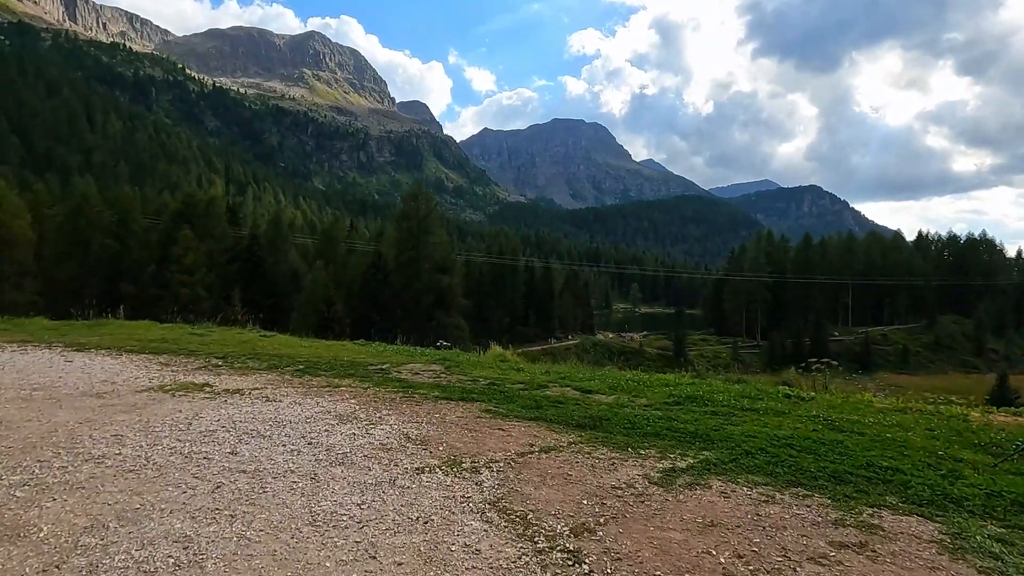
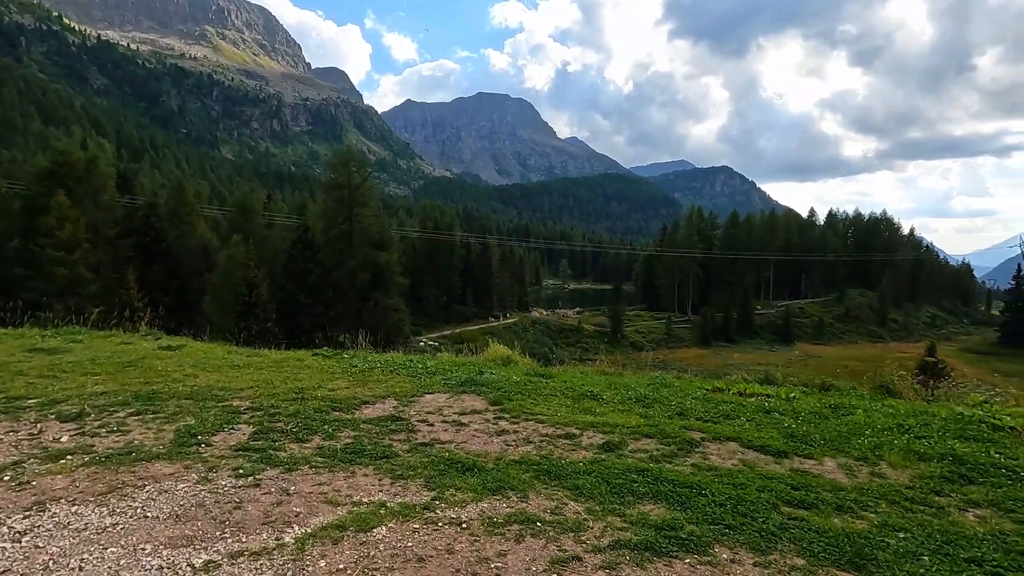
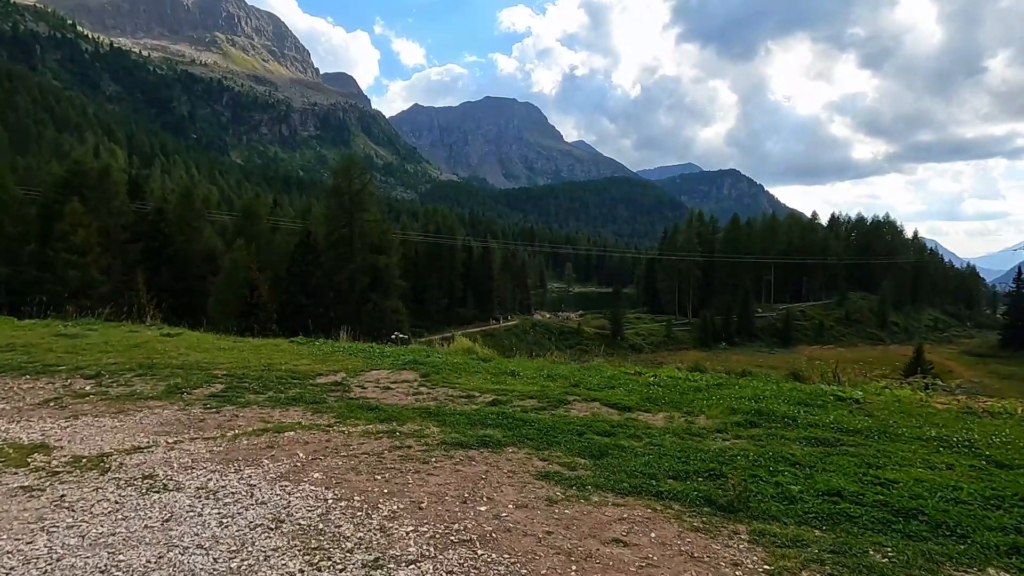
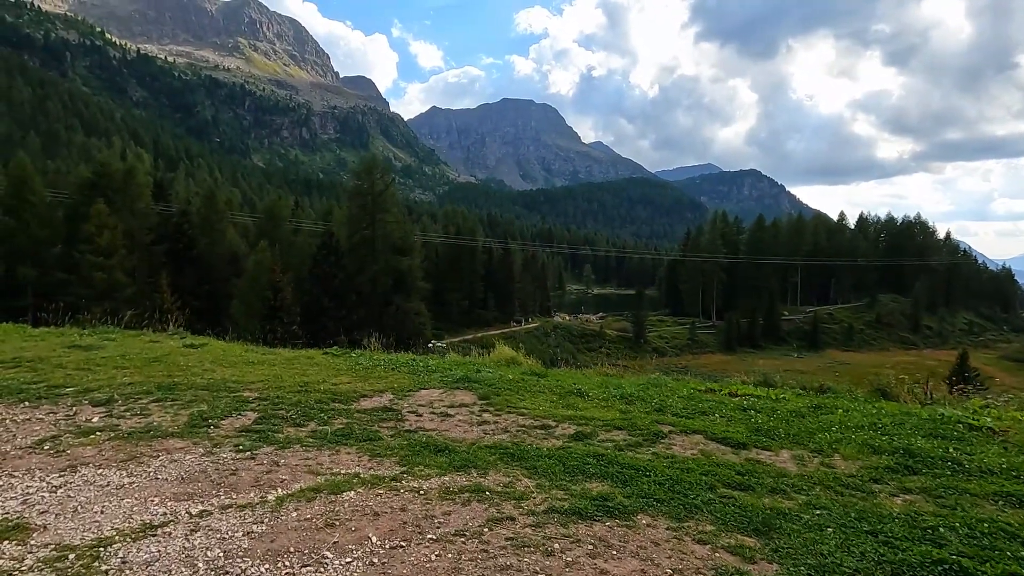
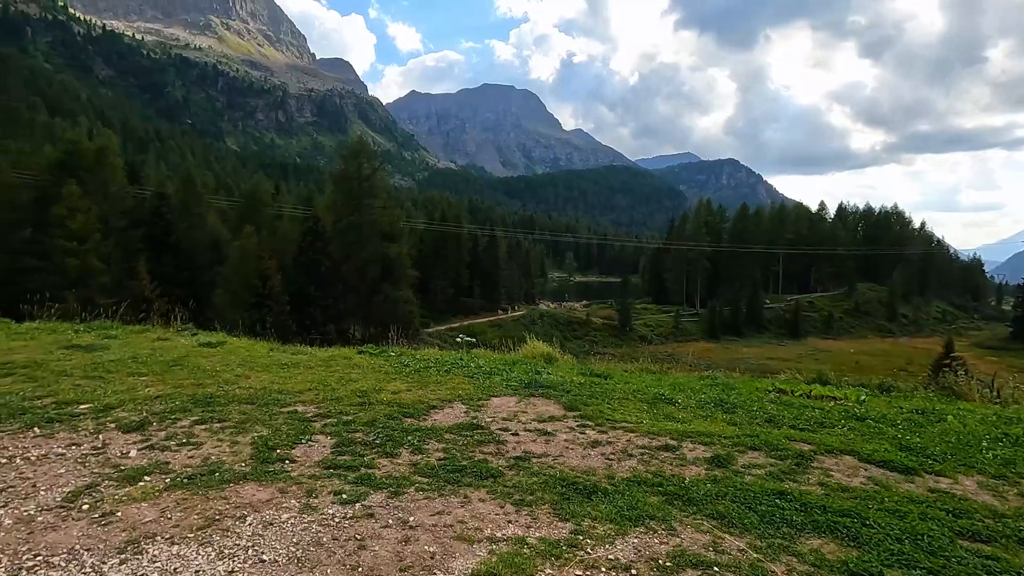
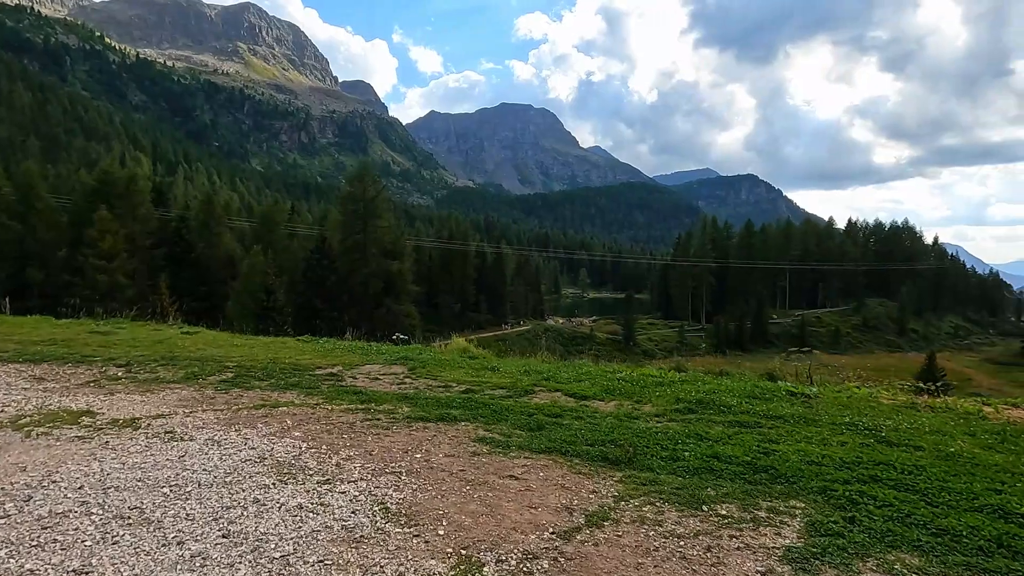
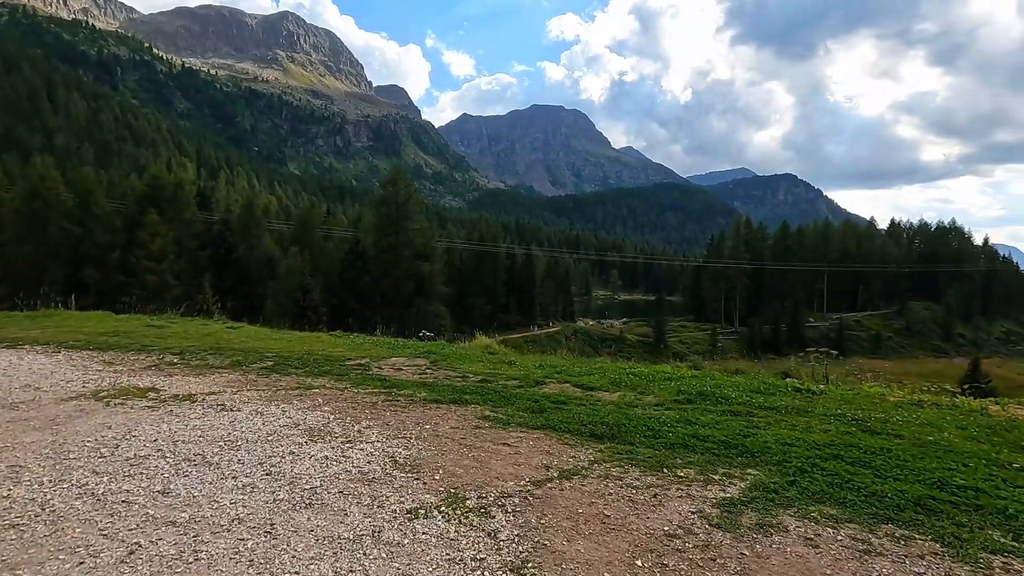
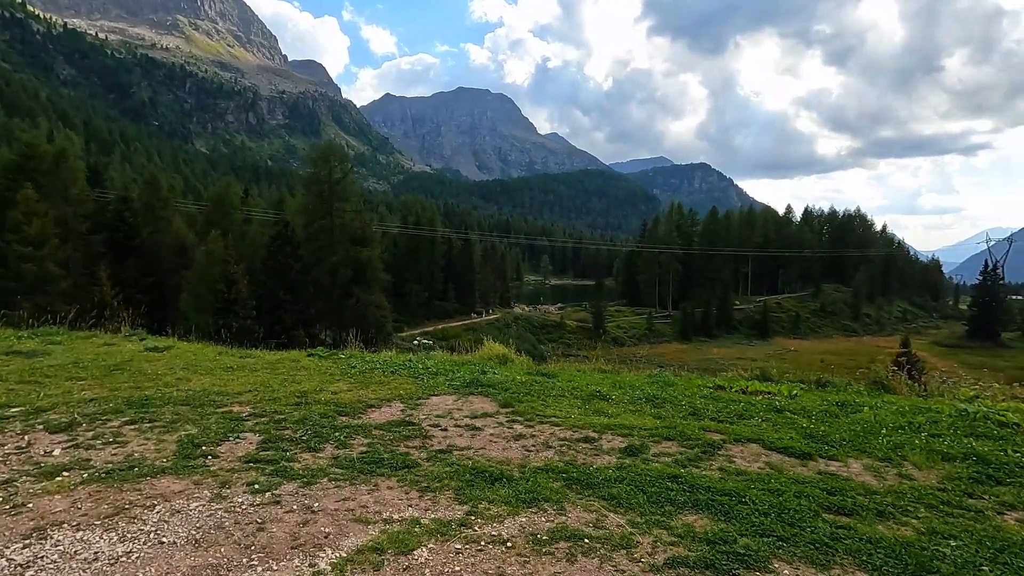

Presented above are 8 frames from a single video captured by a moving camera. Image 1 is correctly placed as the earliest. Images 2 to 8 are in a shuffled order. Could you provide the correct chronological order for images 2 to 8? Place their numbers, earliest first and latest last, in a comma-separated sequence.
7, 6, 3, 4, 2, 8, 5
